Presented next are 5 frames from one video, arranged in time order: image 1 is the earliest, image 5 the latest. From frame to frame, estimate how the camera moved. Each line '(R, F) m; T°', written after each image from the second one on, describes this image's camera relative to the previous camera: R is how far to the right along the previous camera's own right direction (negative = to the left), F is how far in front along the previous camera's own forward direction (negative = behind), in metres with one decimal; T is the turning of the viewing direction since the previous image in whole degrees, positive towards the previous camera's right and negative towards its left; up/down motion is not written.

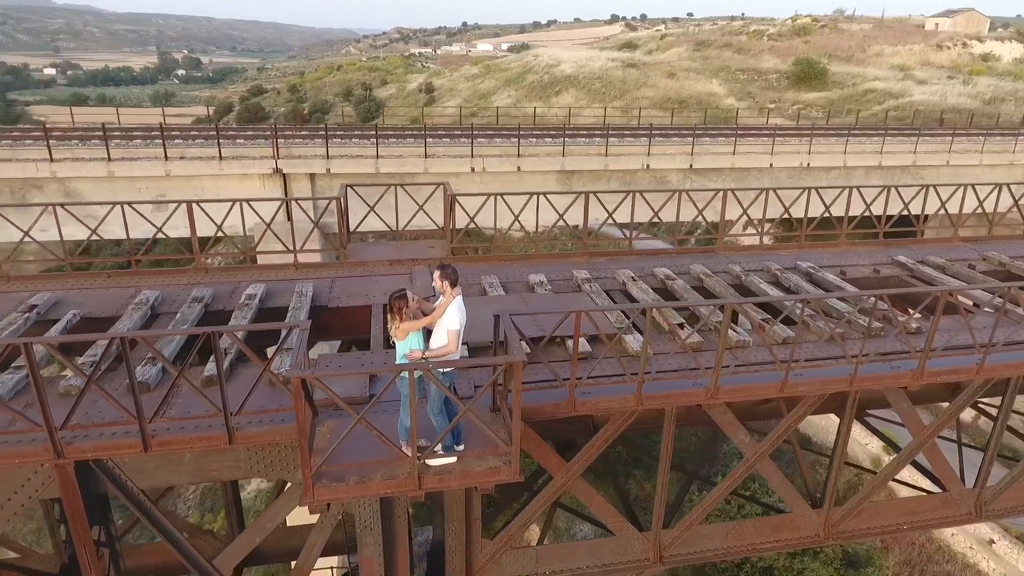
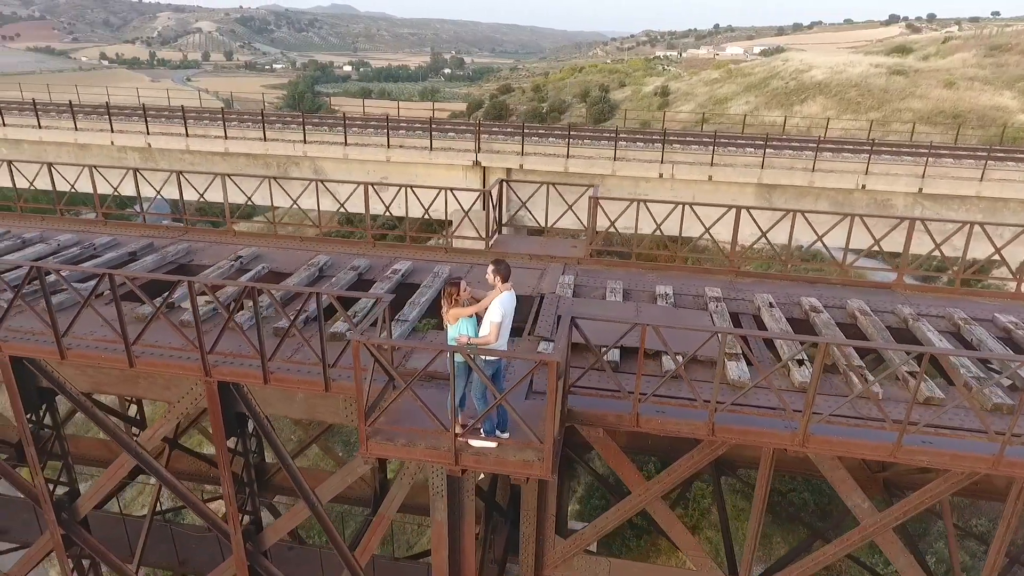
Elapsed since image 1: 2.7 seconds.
(+1.2, +0.1) m; -20°
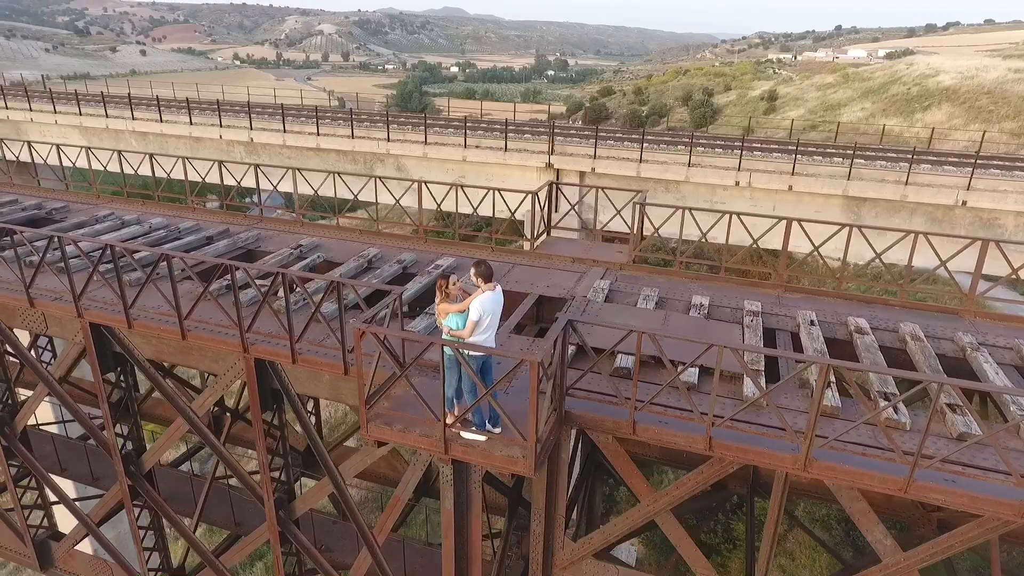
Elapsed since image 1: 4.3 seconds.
(+0.8, -0.1) m; -8°
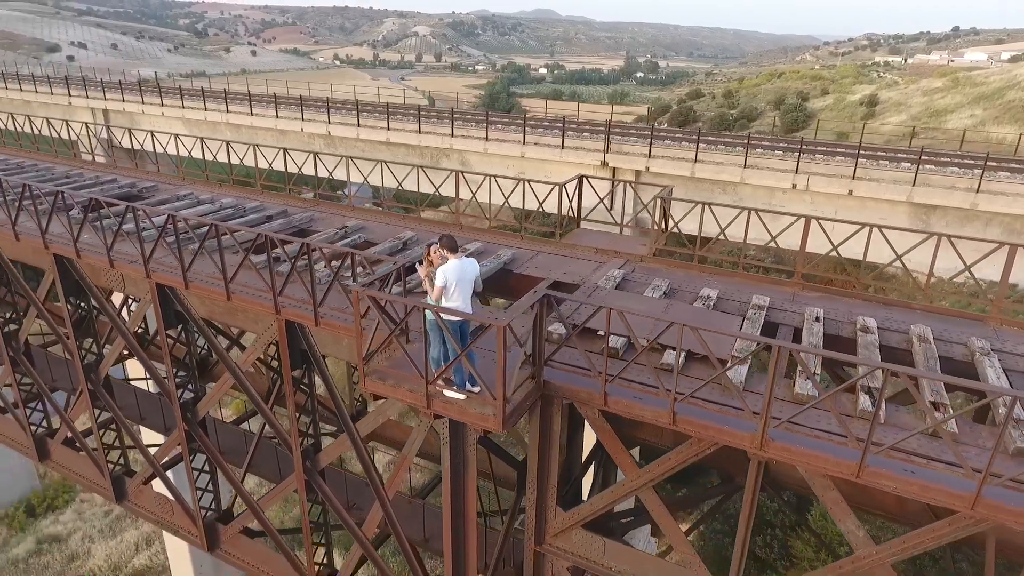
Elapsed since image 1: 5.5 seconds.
(+0.9, -0.4) m; -7°
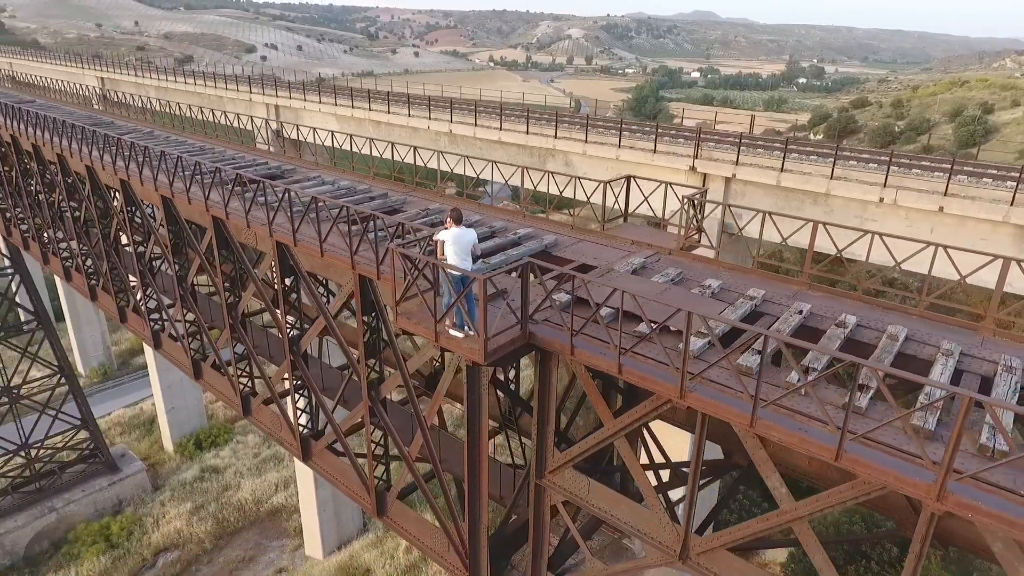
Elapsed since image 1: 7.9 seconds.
(+1.6, -1.4) m; -12°
